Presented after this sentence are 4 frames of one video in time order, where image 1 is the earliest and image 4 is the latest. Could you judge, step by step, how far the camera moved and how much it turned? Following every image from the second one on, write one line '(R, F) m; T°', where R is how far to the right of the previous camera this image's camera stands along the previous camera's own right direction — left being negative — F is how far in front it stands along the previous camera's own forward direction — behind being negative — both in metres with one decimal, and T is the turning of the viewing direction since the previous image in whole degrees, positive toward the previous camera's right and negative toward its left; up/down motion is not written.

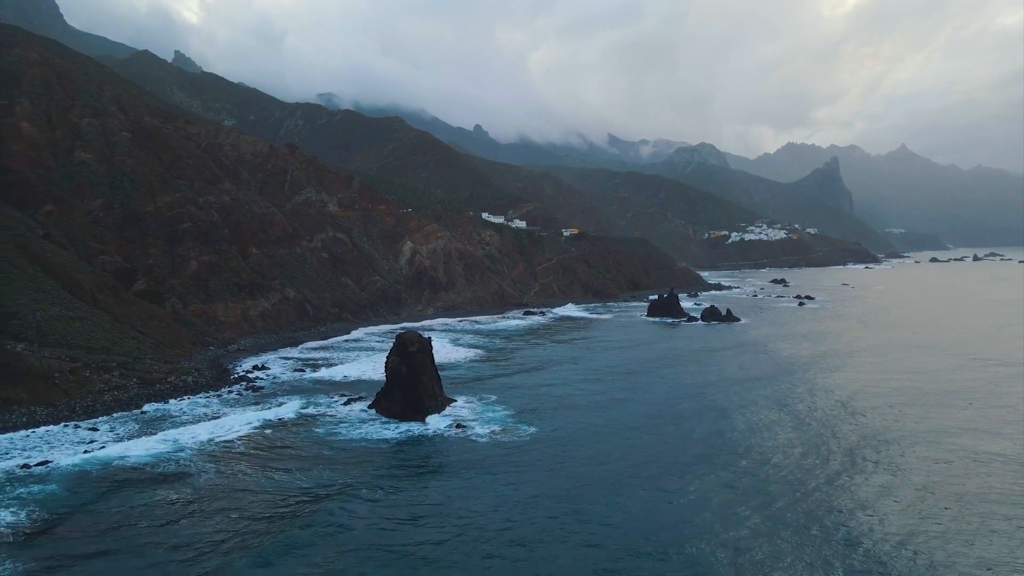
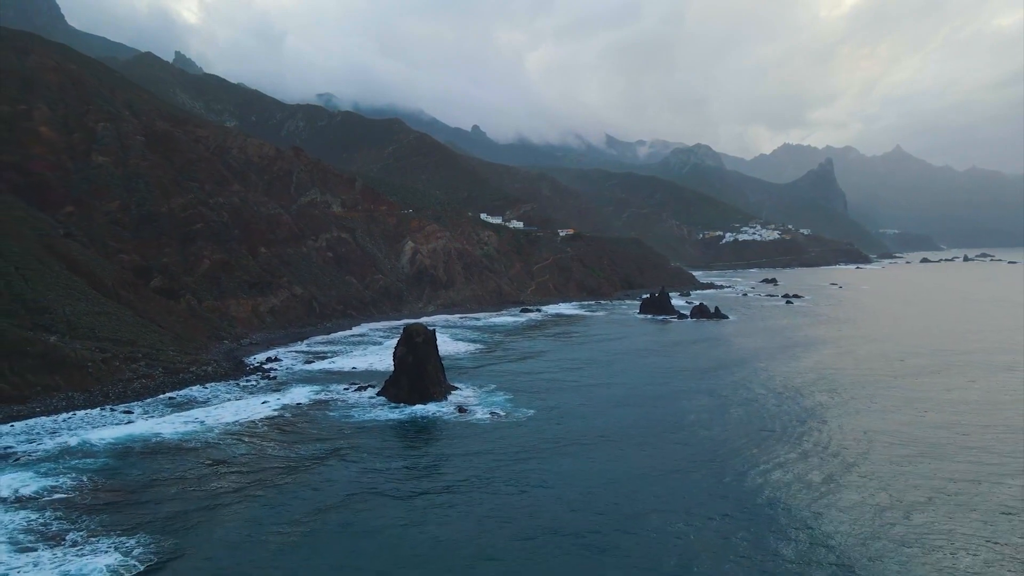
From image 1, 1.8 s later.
(0.0, -2.4) m; 0°
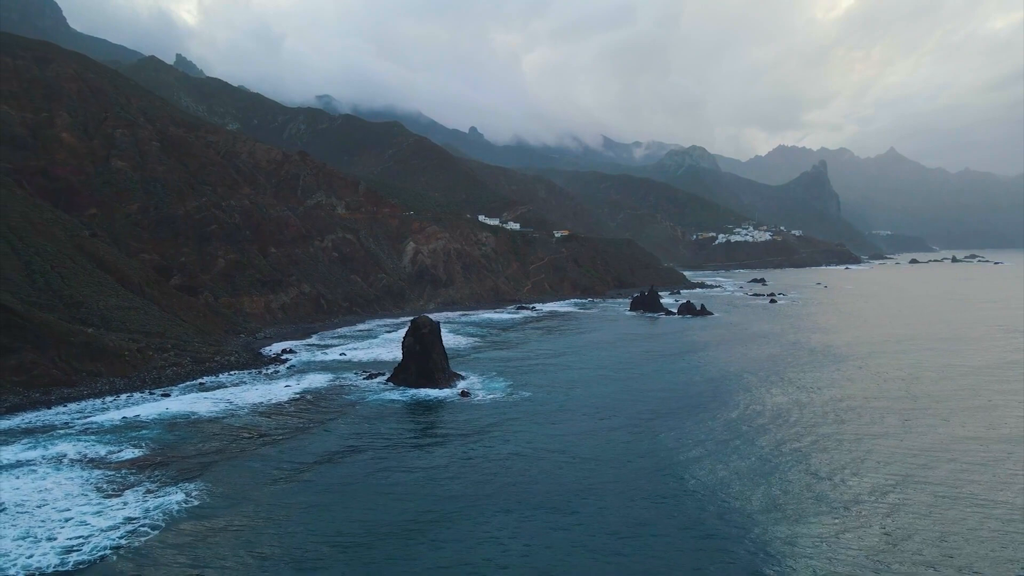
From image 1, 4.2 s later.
(0.0, -3.1) m; 0°
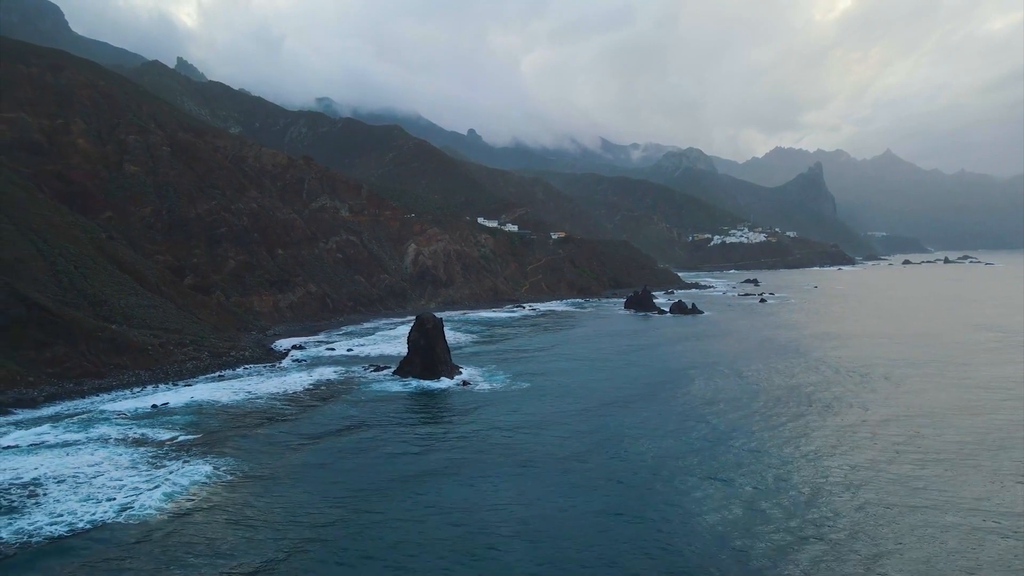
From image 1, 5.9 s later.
(0.0, -2.3) m; 0°
